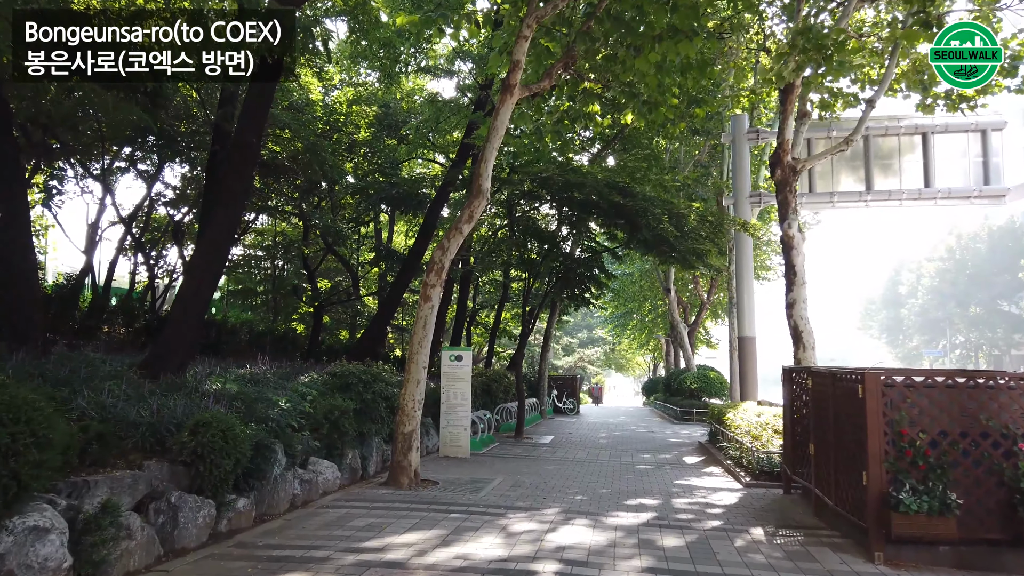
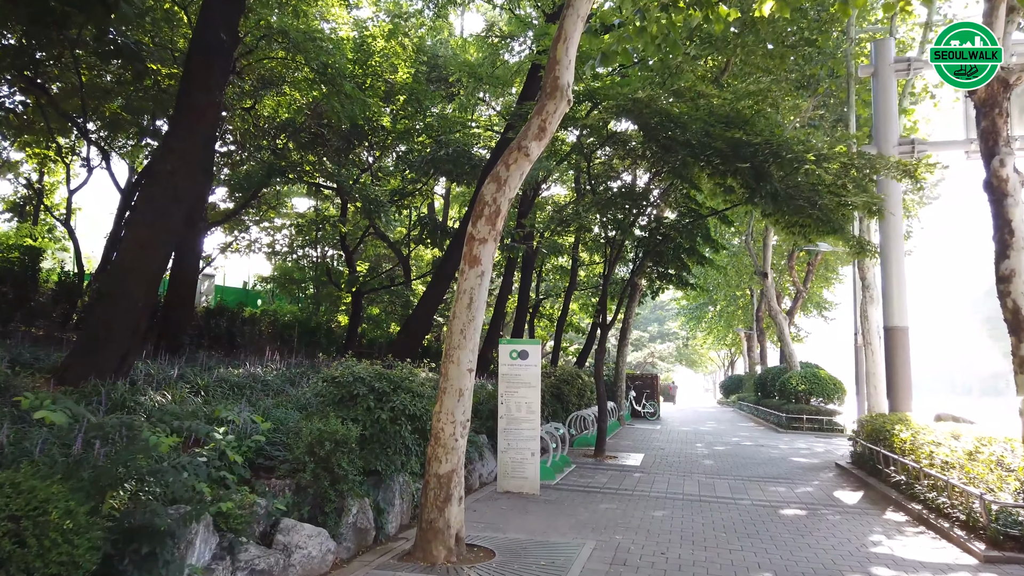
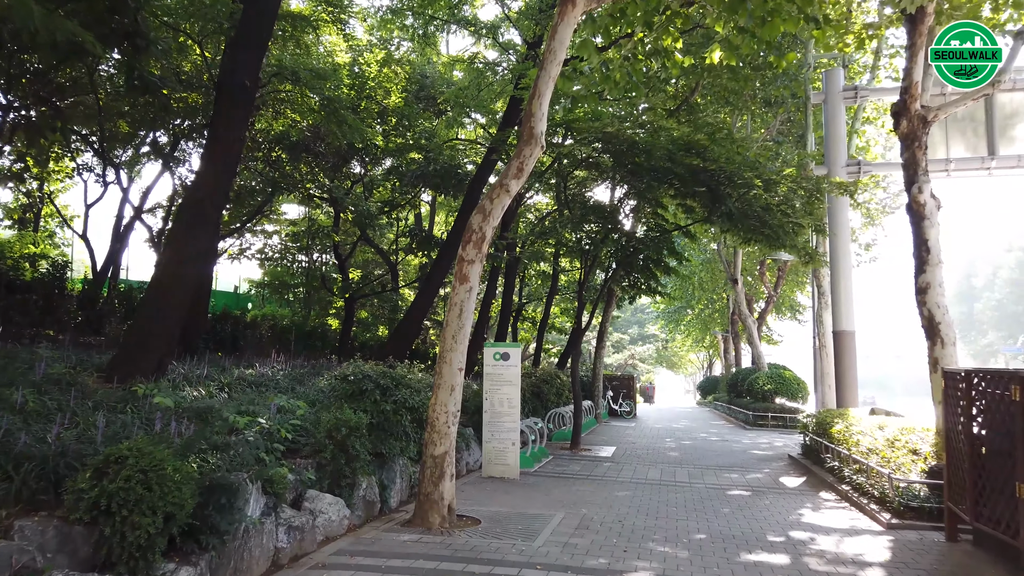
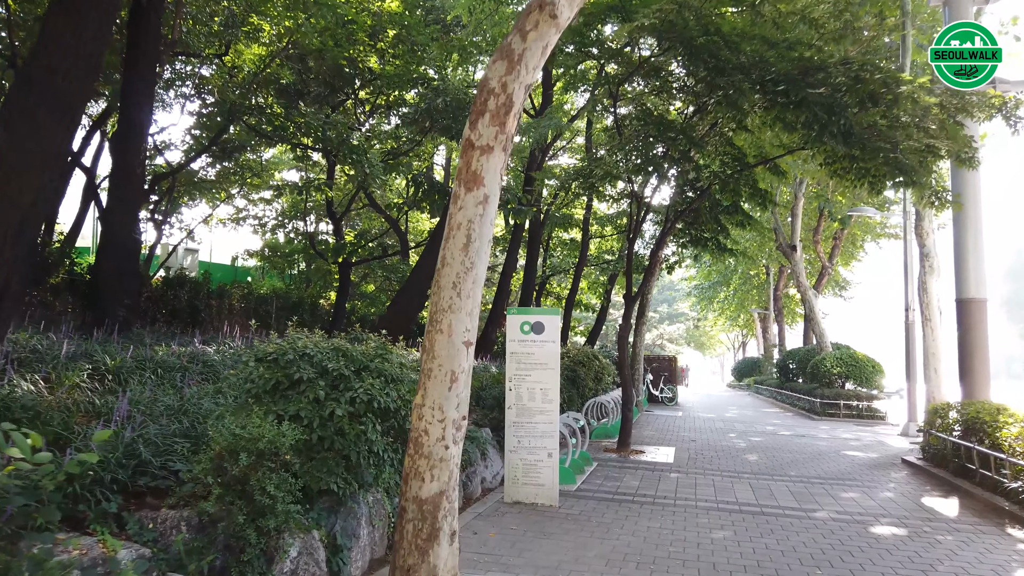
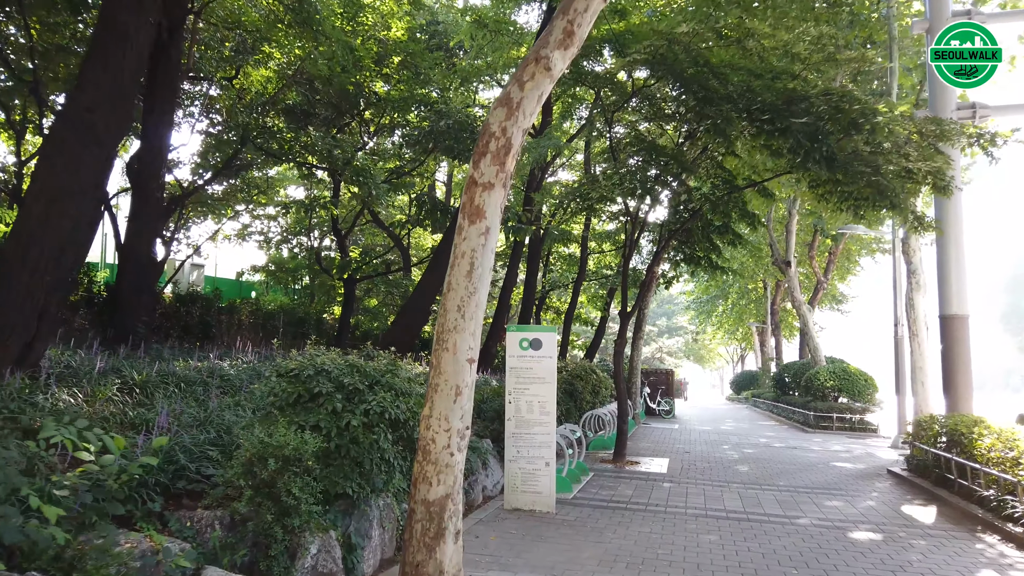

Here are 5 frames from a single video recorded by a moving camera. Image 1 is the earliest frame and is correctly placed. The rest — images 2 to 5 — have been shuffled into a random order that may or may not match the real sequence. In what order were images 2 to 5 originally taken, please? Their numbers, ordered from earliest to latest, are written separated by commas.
3, 2, 5, 4
